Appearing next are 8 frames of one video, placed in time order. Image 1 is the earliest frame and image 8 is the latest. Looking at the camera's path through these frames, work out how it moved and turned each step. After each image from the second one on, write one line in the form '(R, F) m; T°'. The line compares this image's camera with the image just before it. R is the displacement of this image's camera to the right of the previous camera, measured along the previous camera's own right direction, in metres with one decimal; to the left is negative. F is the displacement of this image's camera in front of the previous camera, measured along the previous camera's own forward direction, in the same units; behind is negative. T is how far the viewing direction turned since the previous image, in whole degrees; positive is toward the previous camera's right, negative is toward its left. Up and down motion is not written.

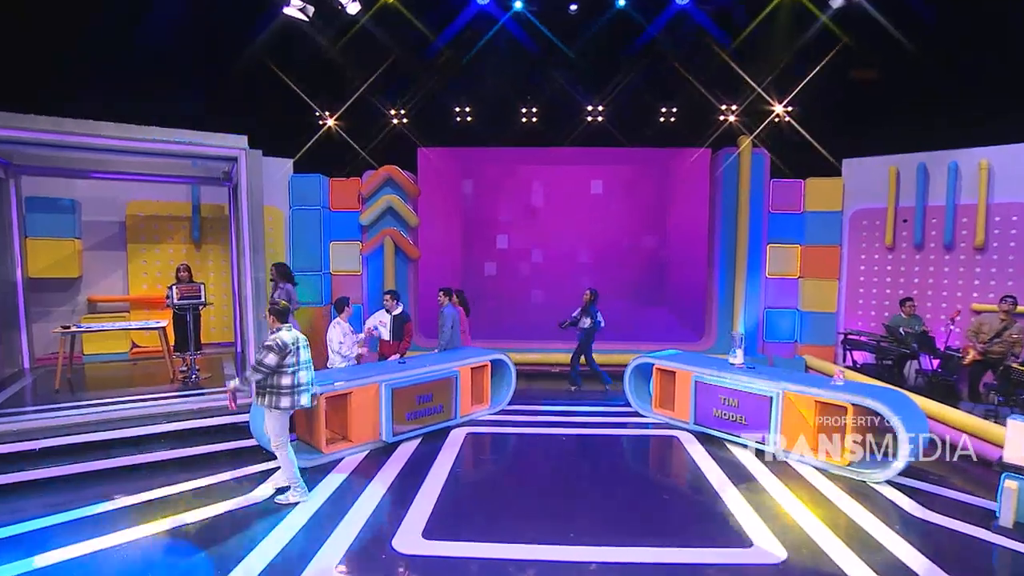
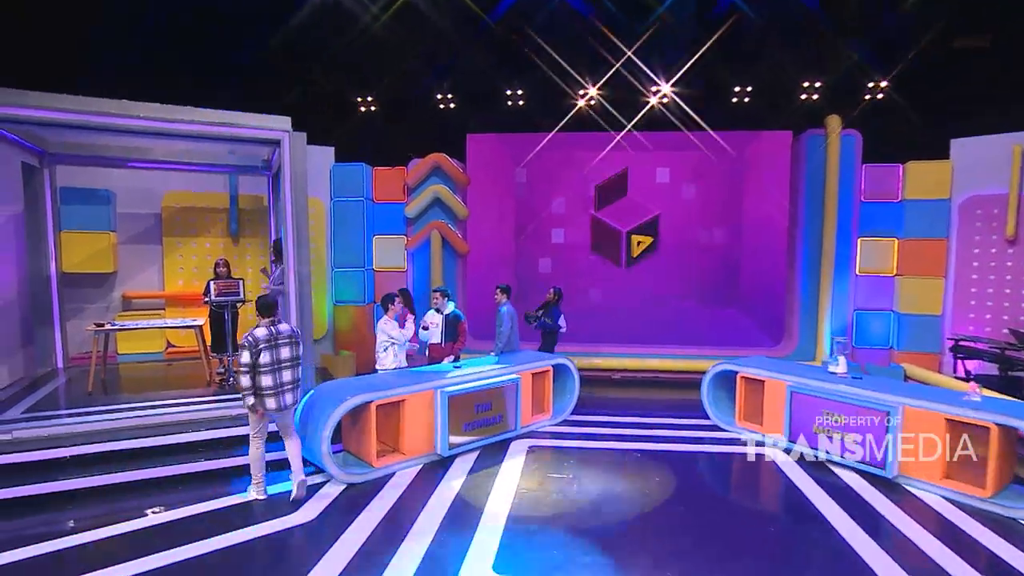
(-0.5, +0.6) m; -3°
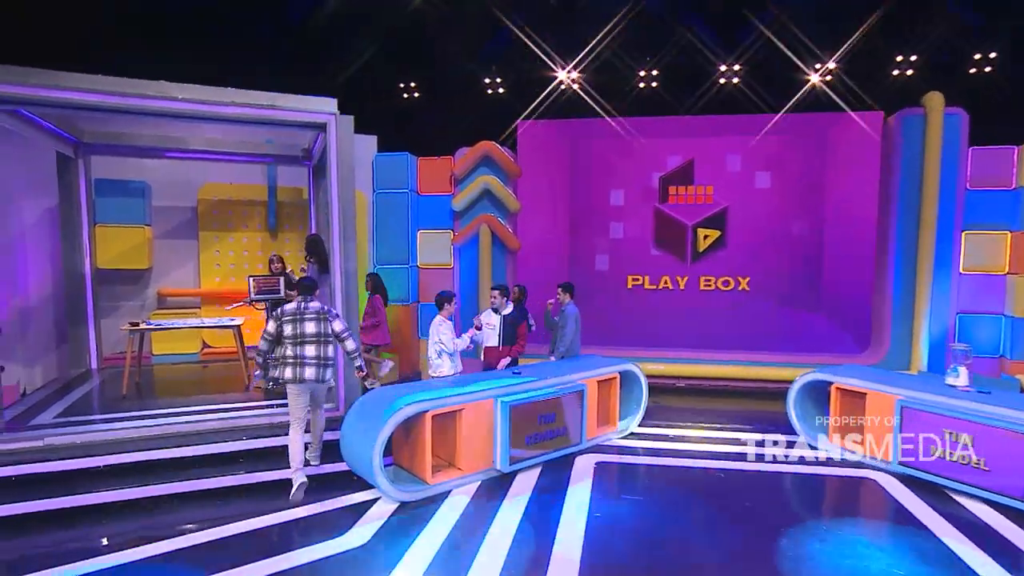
(-0.5, +0.5) m; -3°
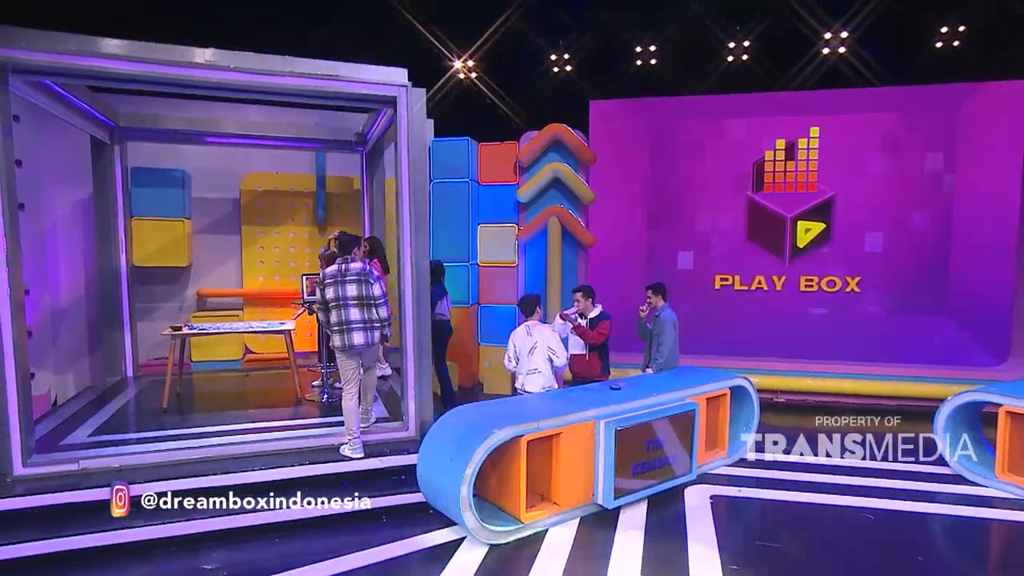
(-0.7, +0.7) m; -2°
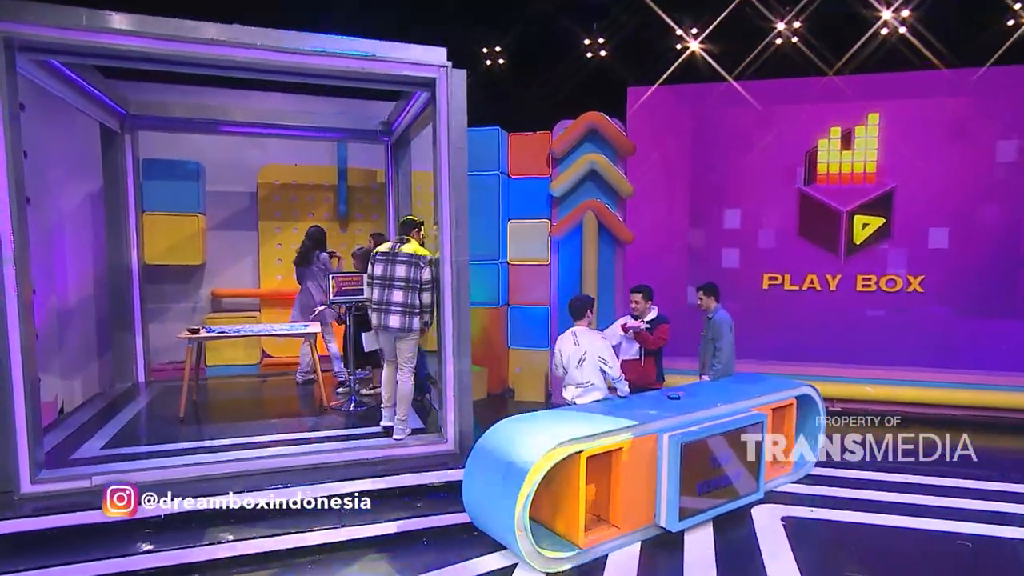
(-0.4, +0.4) m; 0°
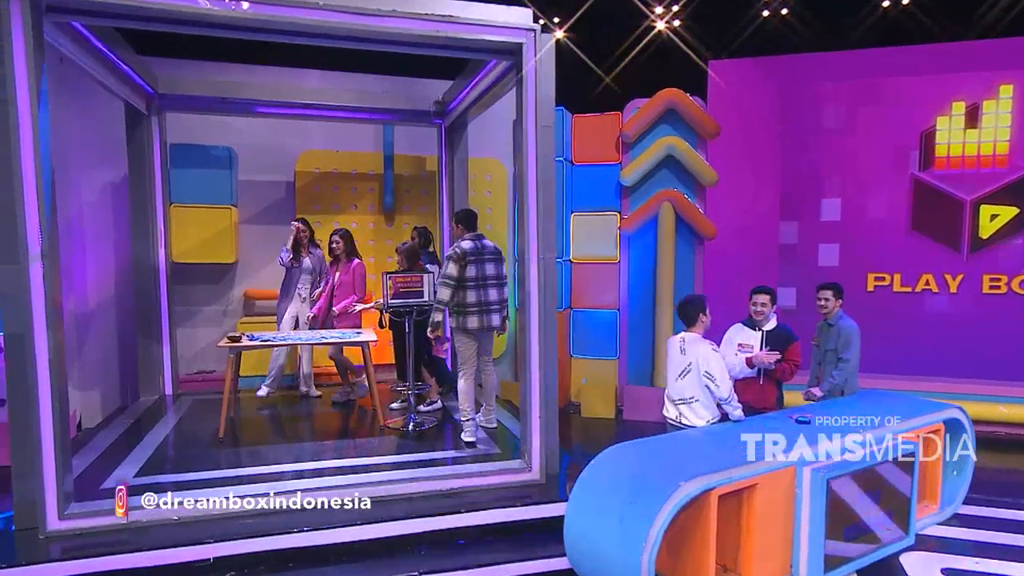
(-0.6, +0.6) m; -1°
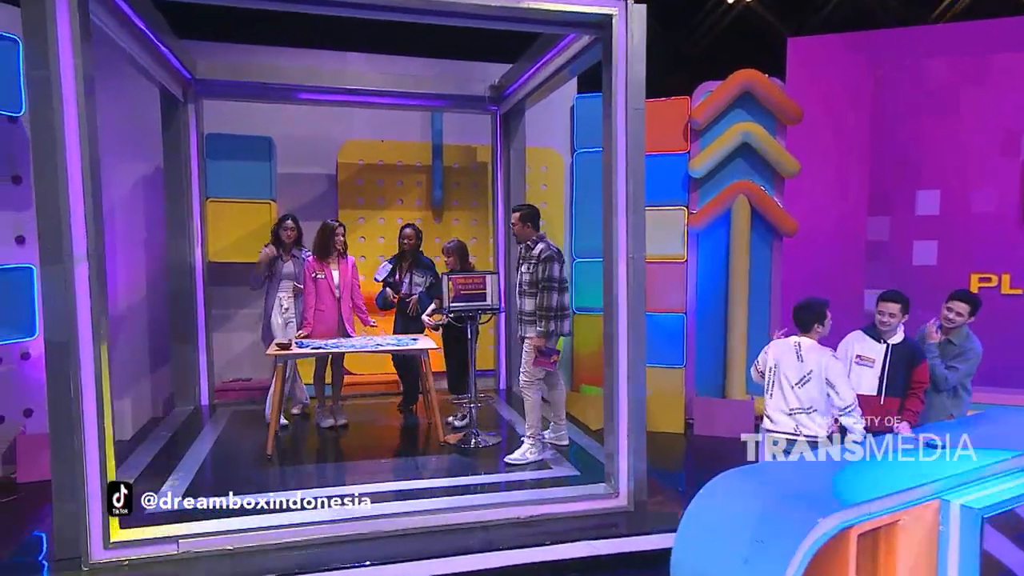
(-0.4, +0.4) m; -2°
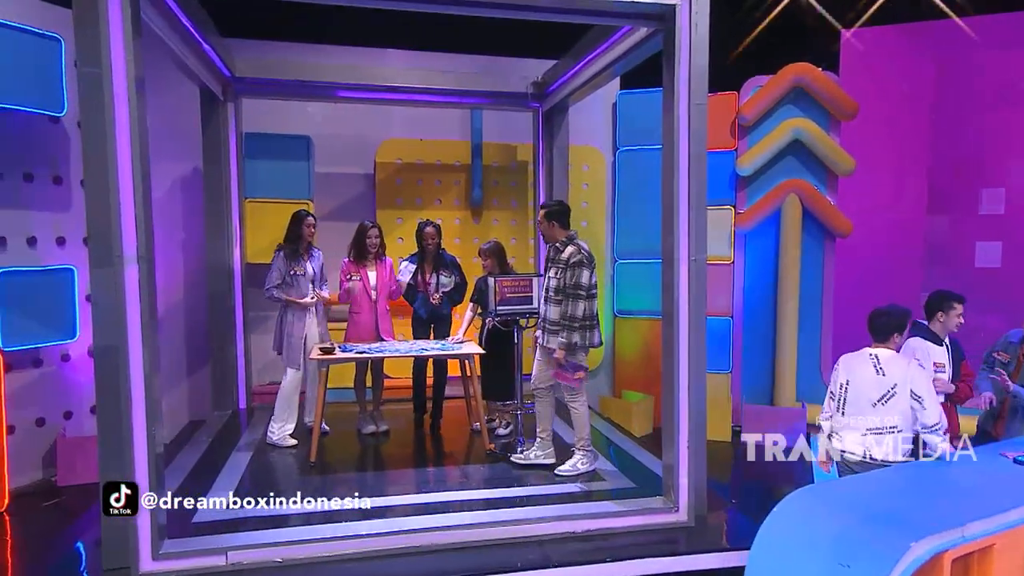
(-0.3, +0.1) m; -1°
